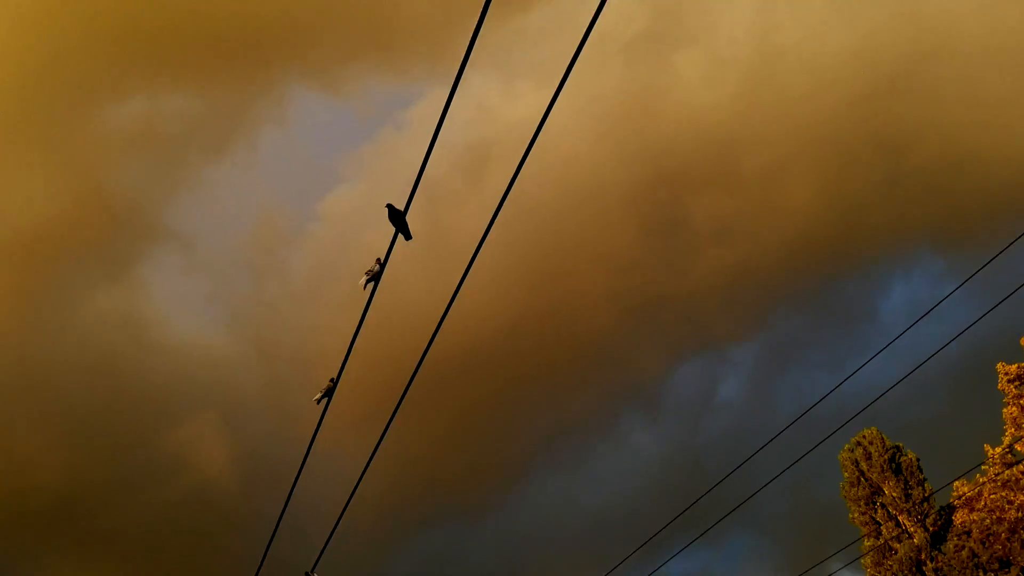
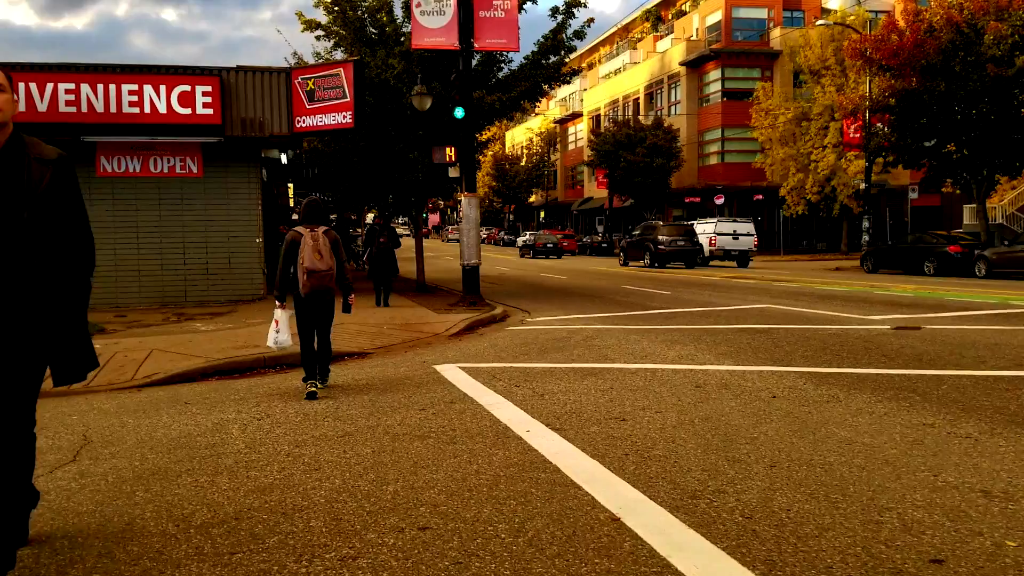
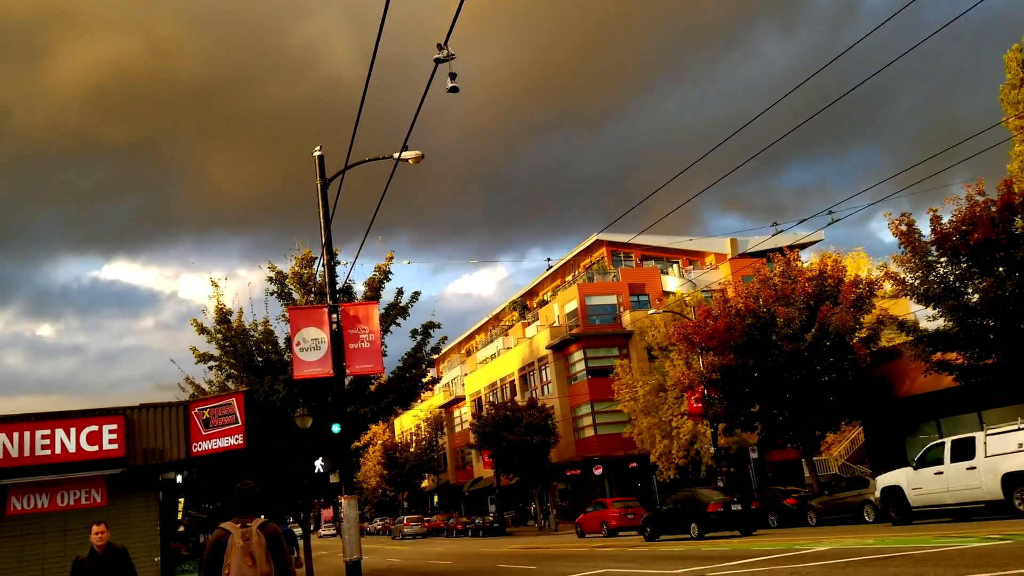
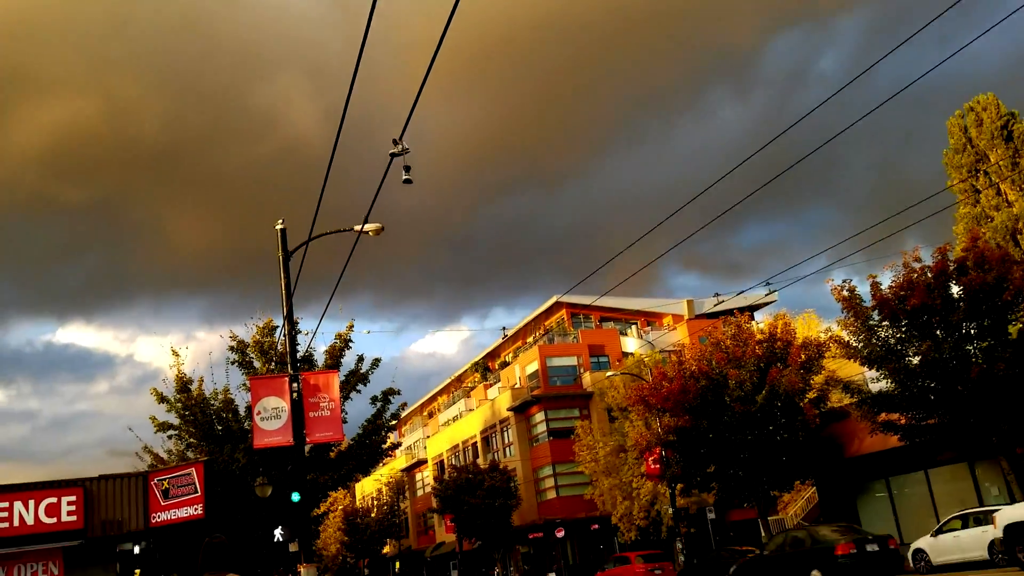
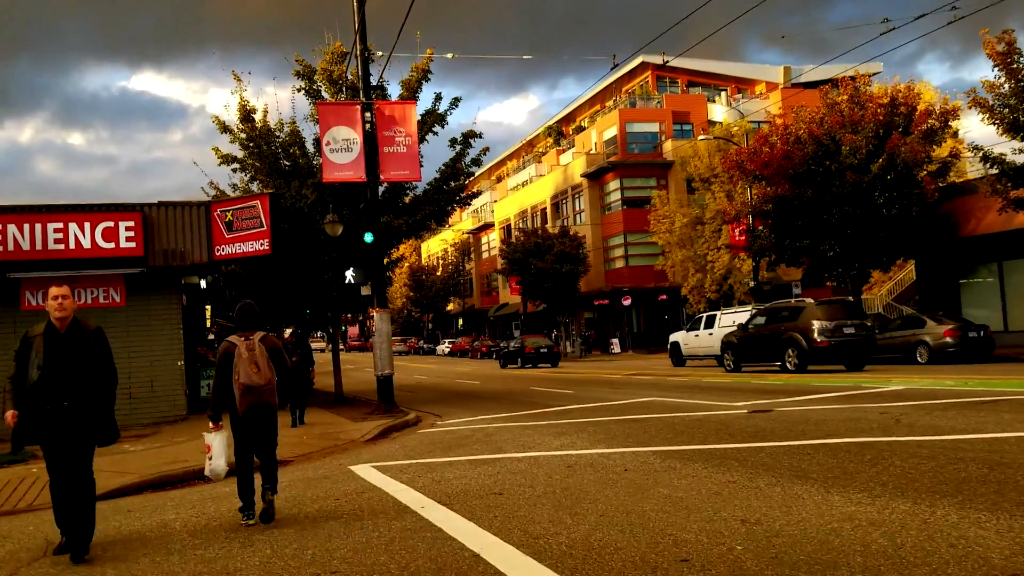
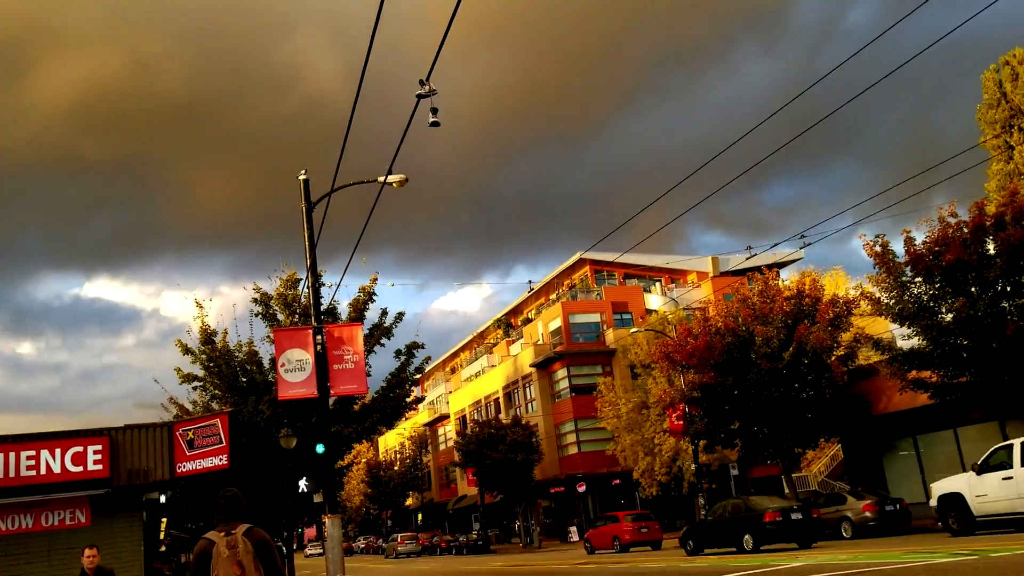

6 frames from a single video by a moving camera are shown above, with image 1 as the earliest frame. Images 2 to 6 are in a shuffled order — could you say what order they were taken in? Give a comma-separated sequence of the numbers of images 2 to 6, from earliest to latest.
4, 6, 3, 5, 2
